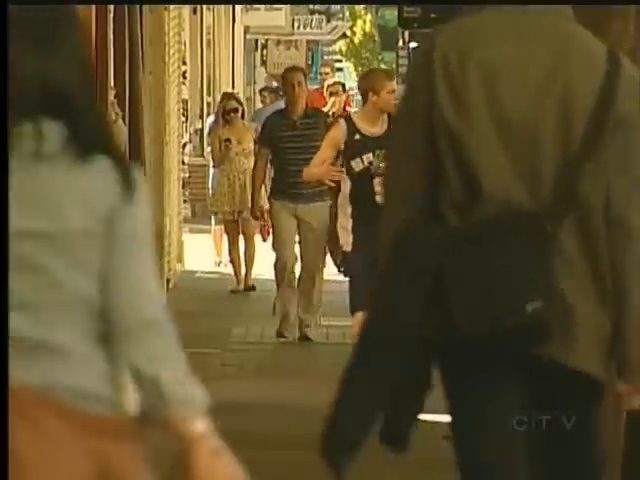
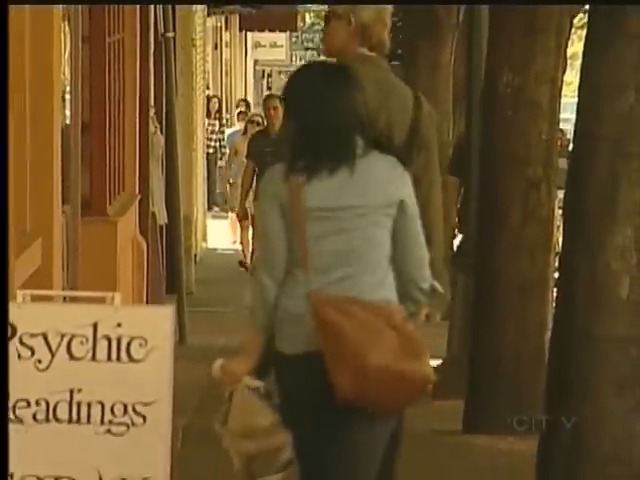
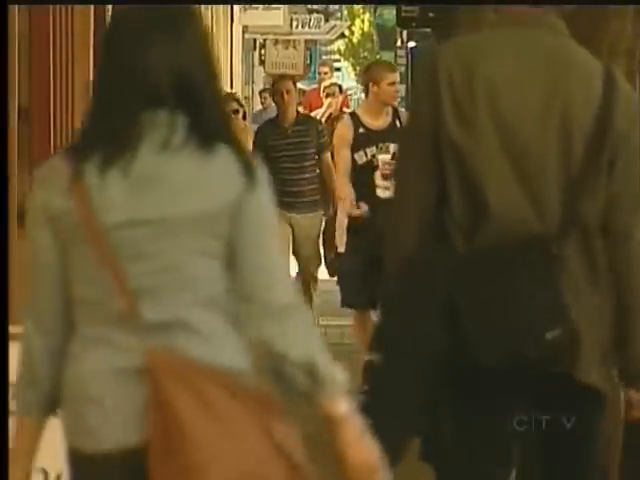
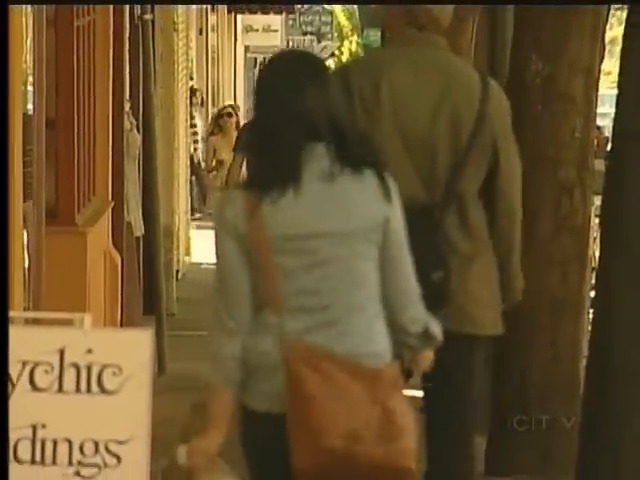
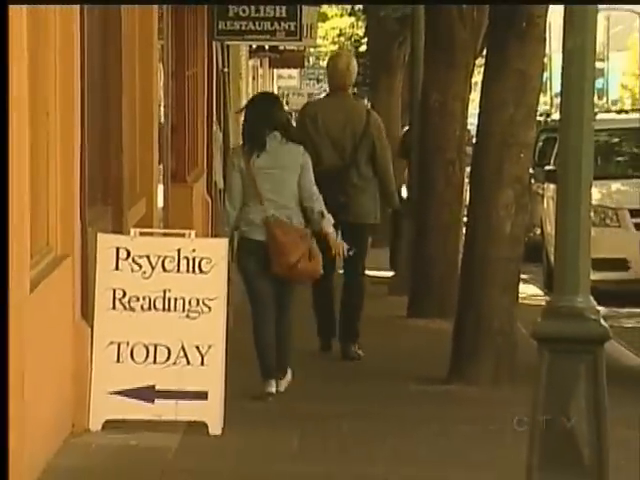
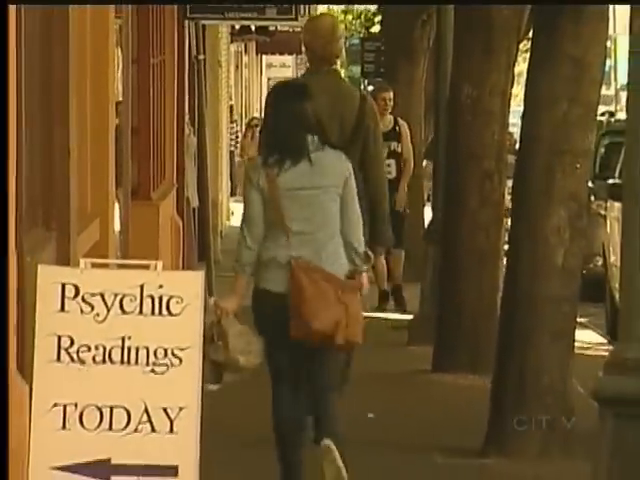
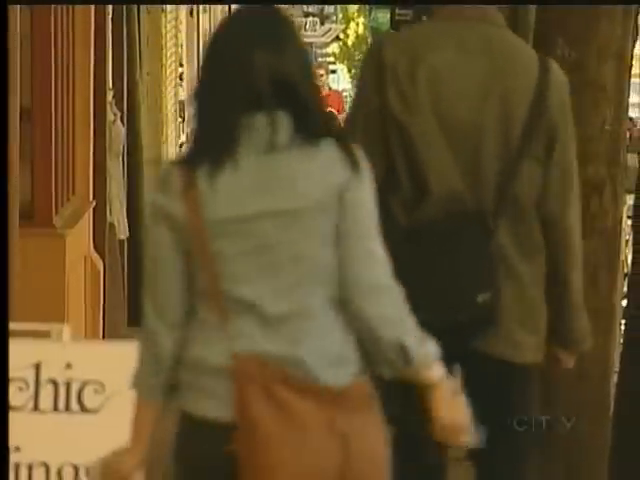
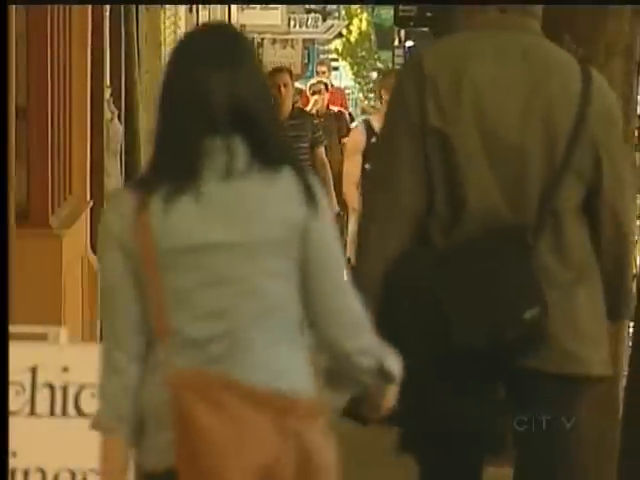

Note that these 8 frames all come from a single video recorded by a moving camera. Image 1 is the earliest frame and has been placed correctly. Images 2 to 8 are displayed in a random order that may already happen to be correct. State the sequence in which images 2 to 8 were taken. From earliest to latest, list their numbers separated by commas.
3, 8, 7, 4, 2, 6, 5
